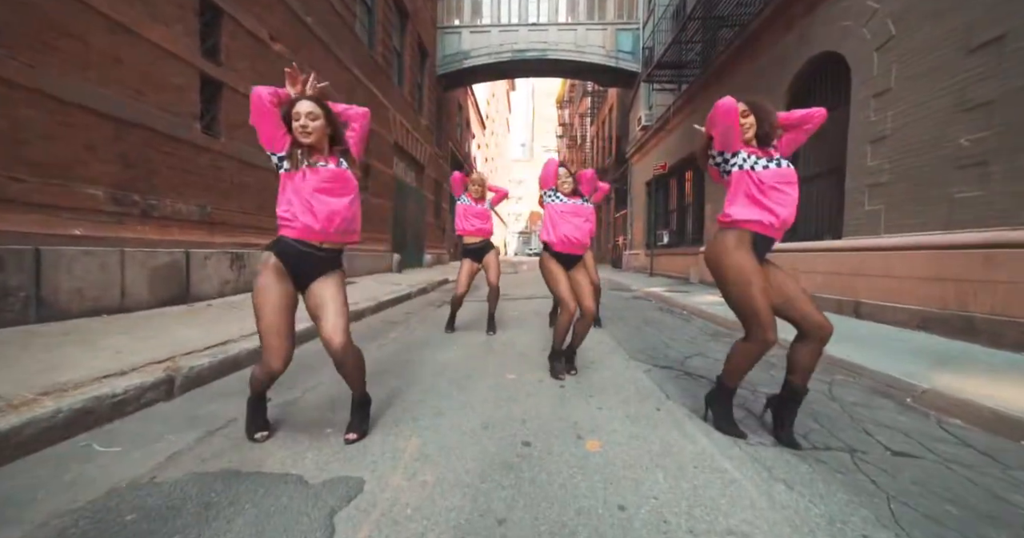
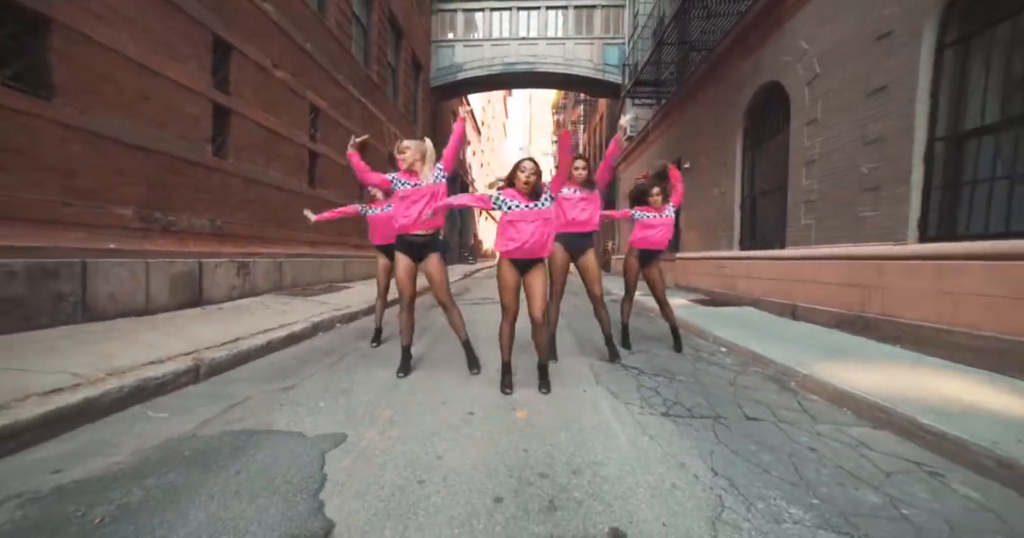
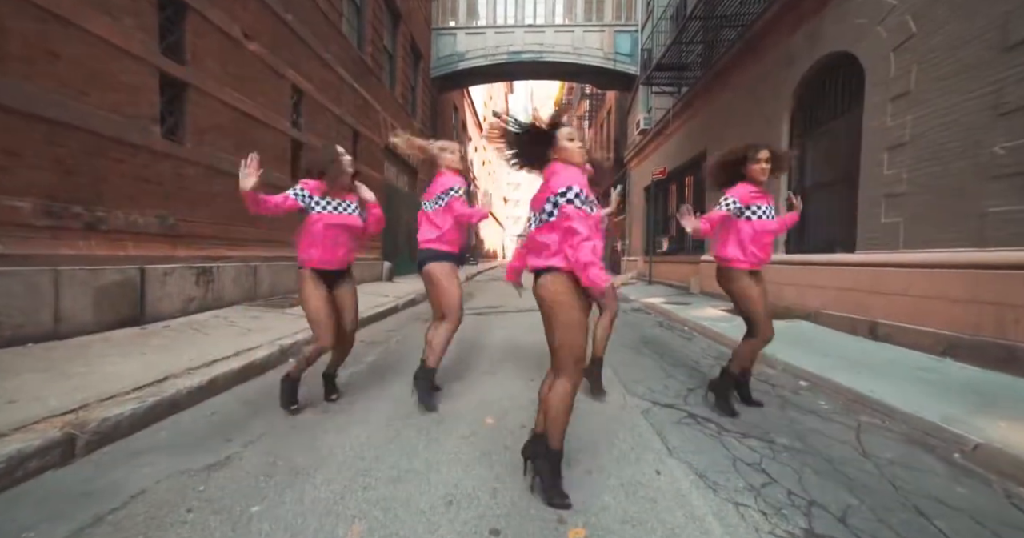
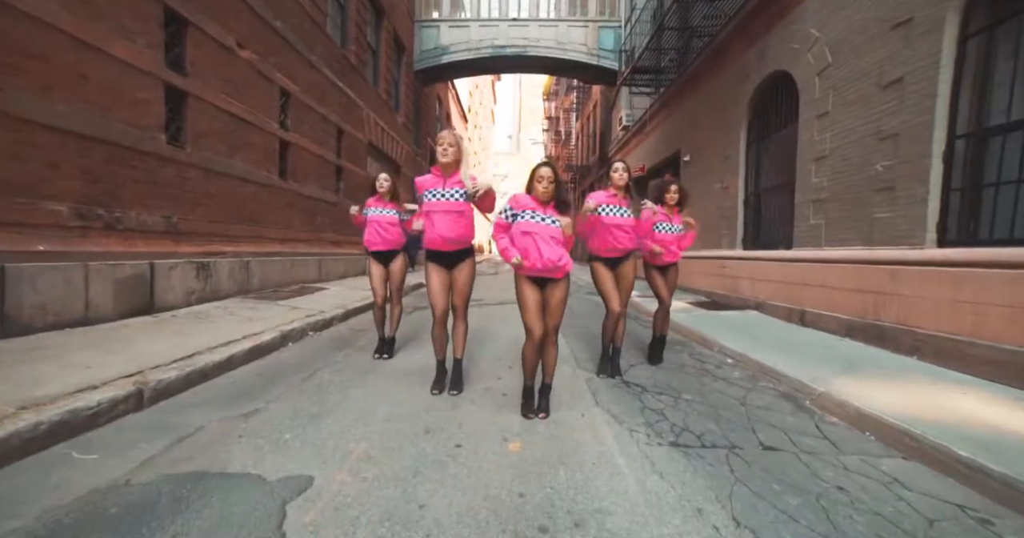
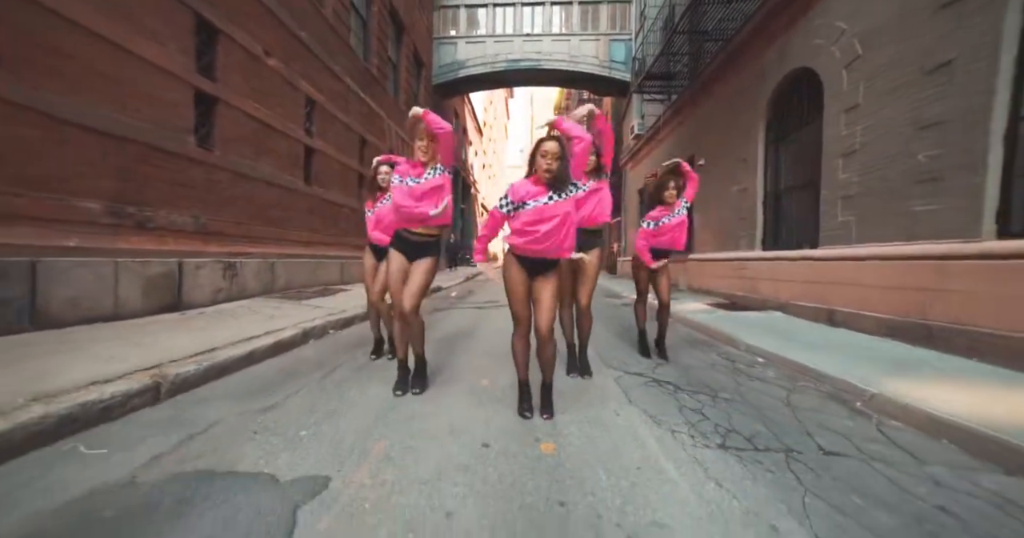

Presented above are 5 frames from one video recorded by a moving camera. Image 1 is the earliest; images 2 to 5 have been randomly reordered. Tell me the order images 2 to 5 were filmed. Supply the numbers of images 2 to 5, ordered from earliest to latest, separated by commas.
3, 5, 2, 4
